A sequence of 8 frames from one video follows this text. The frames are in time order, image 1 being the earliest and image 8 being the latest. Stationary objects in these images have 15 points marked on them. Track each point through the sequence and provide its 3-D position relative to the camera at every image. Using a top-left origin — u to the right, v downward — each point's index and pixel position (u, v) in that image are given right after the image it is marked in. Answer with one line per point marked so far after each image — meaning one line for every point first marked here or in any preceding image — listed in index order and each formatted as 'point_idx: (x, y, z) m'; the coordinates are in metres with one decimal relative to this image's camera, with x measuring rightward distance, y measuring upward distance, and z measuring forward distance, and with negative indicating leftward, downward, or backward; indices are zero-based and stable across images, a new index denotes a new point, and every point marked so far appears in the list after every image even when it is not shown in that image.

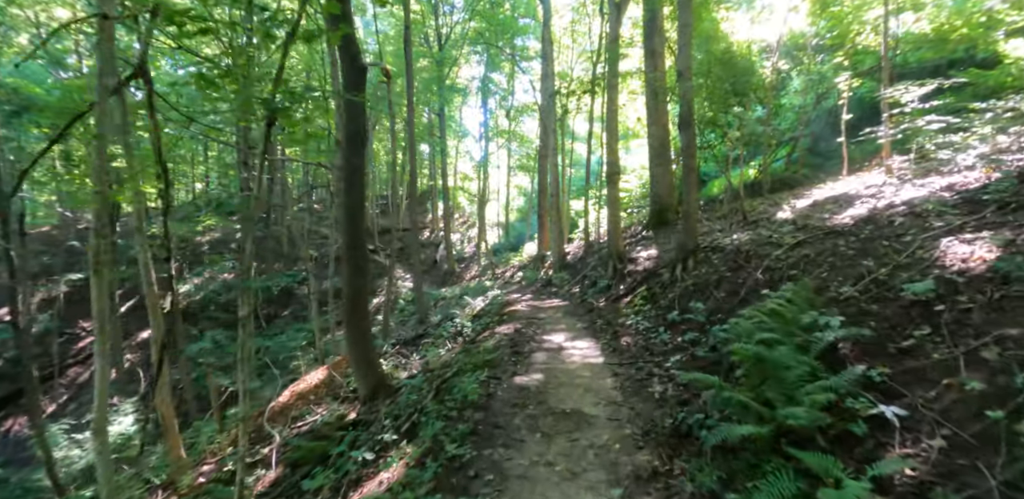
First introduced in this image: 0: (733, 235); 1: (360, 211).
0: (+3.0, +0.2, +7.6) m
1: (-1.6, +0.4, +5.9) m
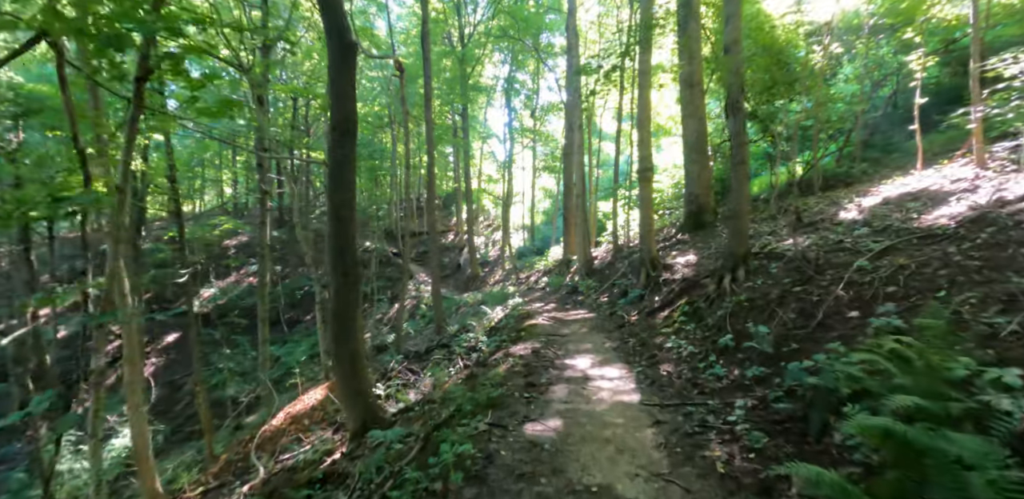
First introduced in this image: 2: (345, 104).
0: (+3.2, +0.1, +6.5) m
1: (-1.5, +0.3, +5.0) m
2: (-1.5, +1.3, +5.0) m
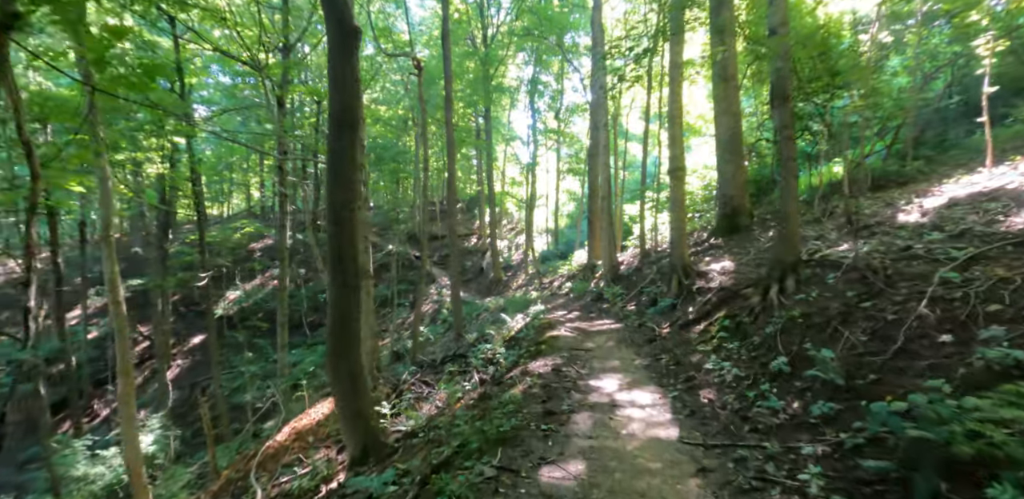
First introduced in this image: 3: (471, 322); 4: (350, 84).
0: (+3.4, 0.0, +5.8) m
1: (-1.3, +0.3, +4.5) m
2: (-1.3, +1.2, +4.6) m
3: (-1.2, -2.1, +16.1) m
4: (-1.3, +1.3, +4.6) m
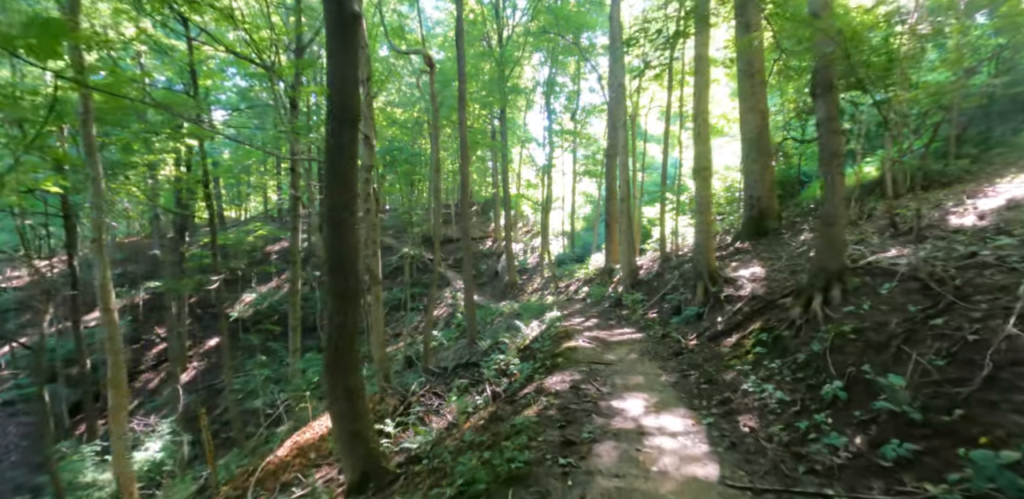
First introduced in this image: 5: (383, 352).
0: (+3.6, 0.0, +5.3) m
1: (-1.2, +0.2, +4.2) m
2: (-1.2, +1.2, +4.2) m
3: (-0.7, -2.2, +15.7) m
4: (-1.2, +1.3, +4.2) m
5: (-1.9, -1.5, +8.5) m
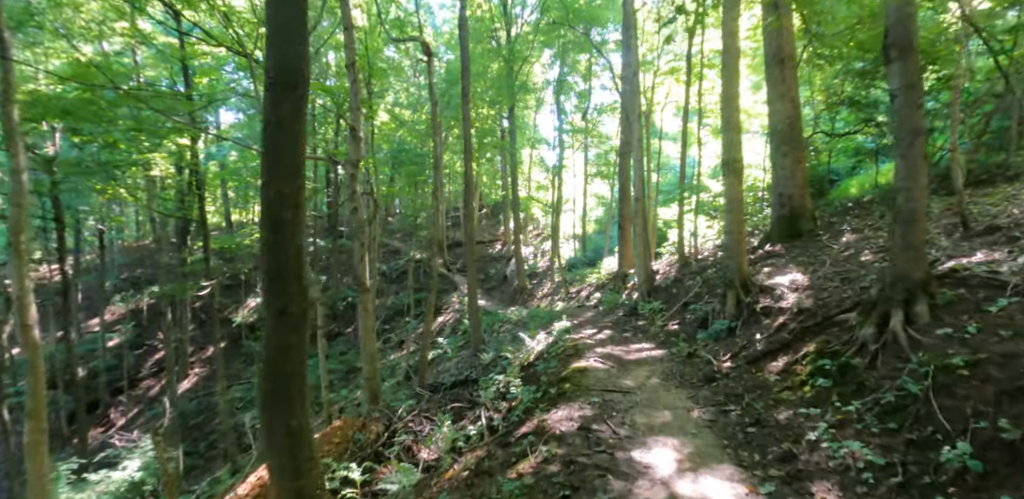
0: (+3.5, -0.1, +4.2) m
1: (-1.3, +0.2, +3.2) m
2: (-1.3, +1.2, +3.2) m
3: (-0.6, -2.3, +14.7) m
4: (-1.3, +1.3, +3.3) m
5: (-1.9, -1.6, +7.6) m
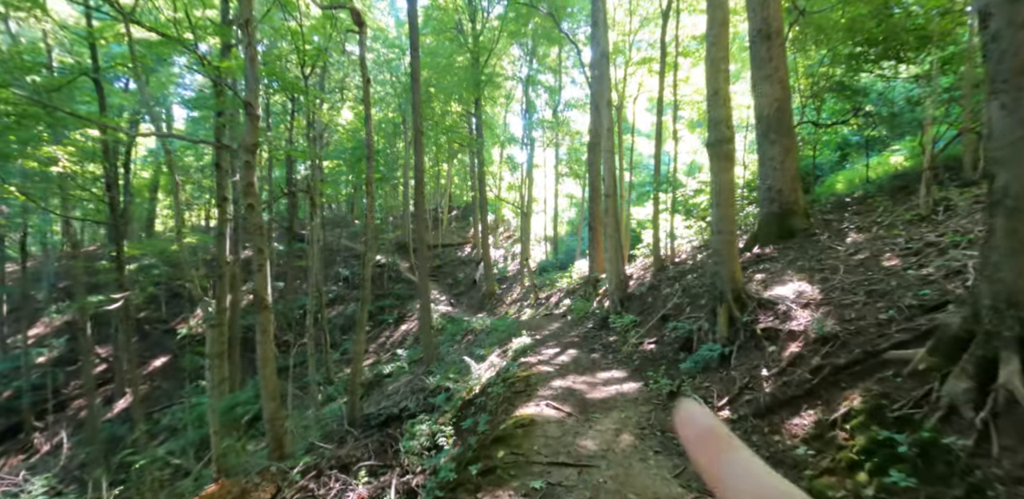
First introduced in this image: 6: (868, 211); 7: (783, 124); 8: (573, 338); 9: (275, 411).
0: (+3.0, -0.1, +2.9) m
1: (-1.7, +0.1, +1.7) m
2: (-1.8, +1.1, +1.7) m
3: (-1.5, -2.4, +13.2) m
4: (-1.7, +1.2, +1.7) m
5: (-2.5, -1.7, +6.0) m
6: (+5.0, +0.5, +7.9) m
7: (+4.1, +1.9, +8.4) m
8: (+1.0, -1.4, +8.8) m
9: (-2.6, -1.8, +6.2) m
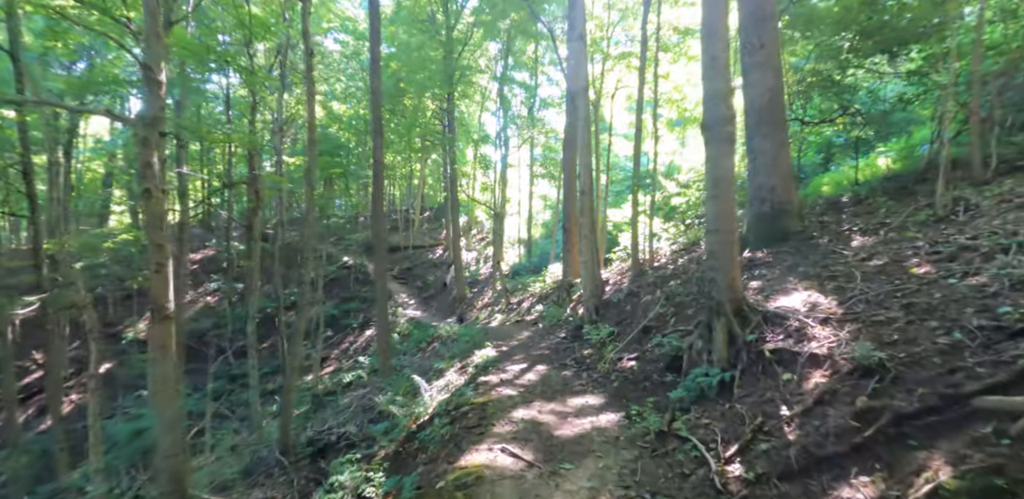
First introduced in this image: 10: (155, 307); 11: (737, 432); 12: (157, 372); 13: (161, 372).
0: (+2.8, -0.1, +2.1) m
1: (-1.9, +0.2, +0.7) m
2: (-2.0, +1.2, +0.7) m
3: (-2.2, -2.4, +12.2) m
4: (-1.9, +1.3, +0.7) m
5: (-2.9, -1.7, +4.9) m
6: (+4.5, +0.5, +7.2) m
7: (+3.6, +1.8, +7.6) m
8: (+0.4, -1.4, +7.9) m
9: (-3.0, -1.7, +5.1) m
10: (-3.1, -0.5, +4.9) m
11: (+1.4, -1.1, +3.6) m
12: (-3.1, -1.1, +5.0) m
13: (-3.0, -1.0, +4.9) m
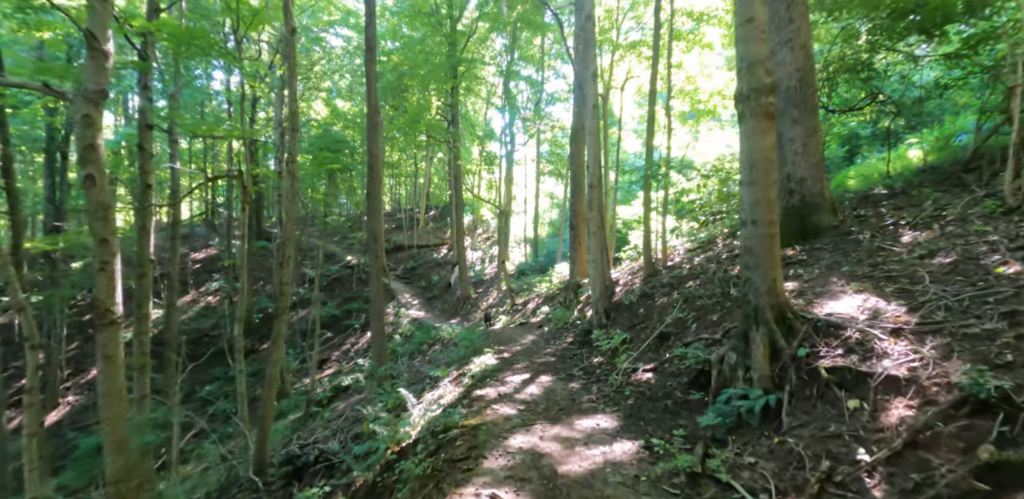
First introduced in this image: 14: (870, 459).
0: (+2.7, -0.1, +1.4) m
1: (-2.0, +0.2, 0.0) m
2: (-2.0, +1.2, 0.0) m
3: (-2.1, -2.3, +11.5) m
4: (-2.0, +1.3, 0.0) m
5: (-2.9, -1.6, +4.3) m
6: (+4.5, +0.5, +6.4) m
7: (+3.6, +1.8, +6.9) m
8: (+0.5, -1.4, +7.2) m
9: (-3.0, -1.7, +4.4) m
10: (-3.1, -0.5, +4.3) m
11: (+1.3, -1.0, +2.9) m
12: (-3.1, -1.0, +4.3) m
13: (-3.1, -1.0, +4.2) m
14: (+1.5, -0.8, +2.7) m
